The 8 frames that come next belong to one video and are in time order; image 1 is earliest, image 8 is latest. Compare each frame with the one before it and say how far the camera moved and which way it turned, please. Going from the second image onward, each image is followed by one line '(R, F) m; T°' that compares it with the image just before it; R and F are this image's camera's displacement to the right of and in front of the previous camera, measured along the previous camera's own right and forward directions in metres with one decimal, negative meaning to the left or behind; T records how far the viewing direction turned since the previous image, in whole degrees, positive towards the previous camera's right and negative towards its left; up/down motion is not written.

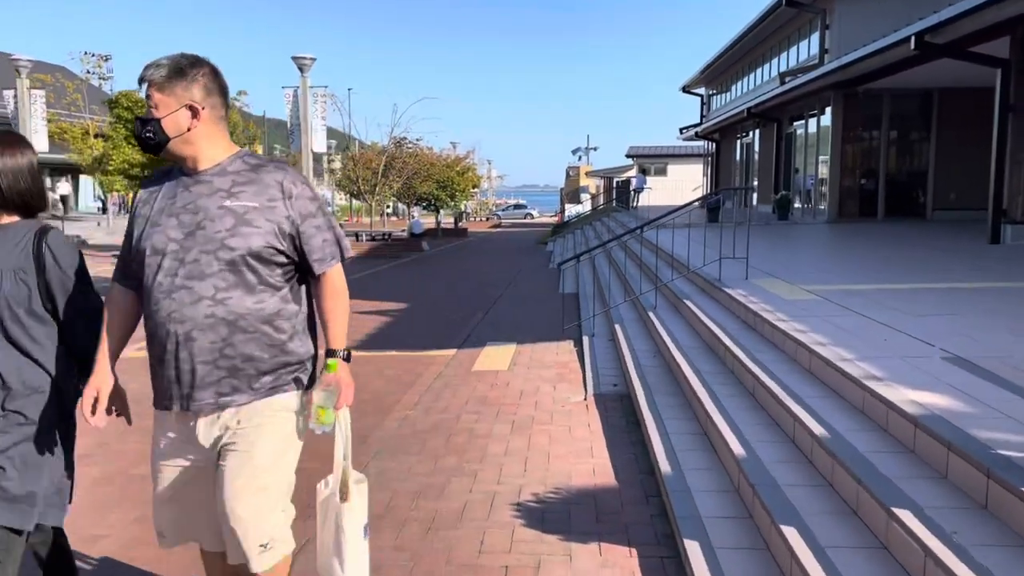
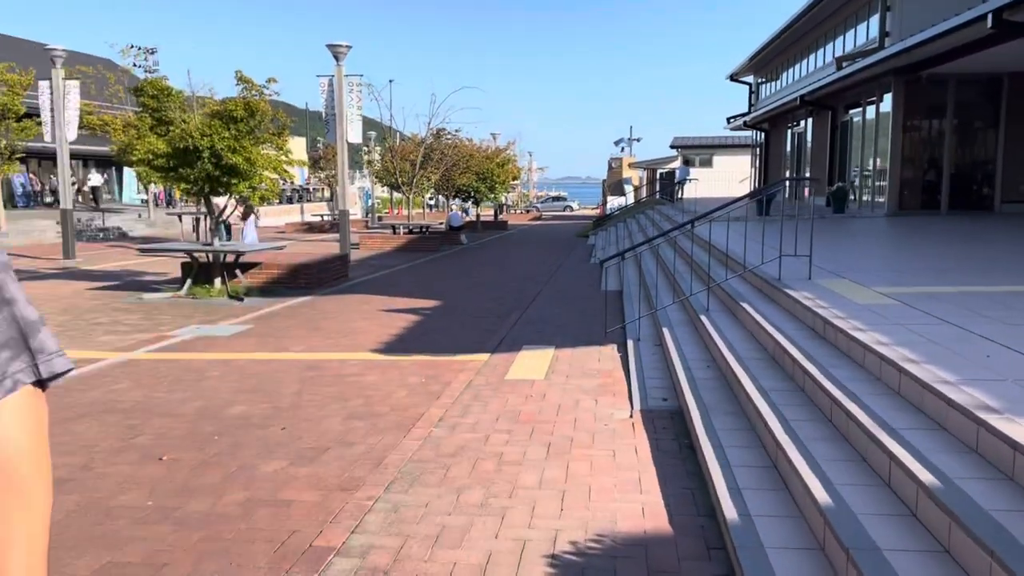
(0.0, +0.7) m; -3°
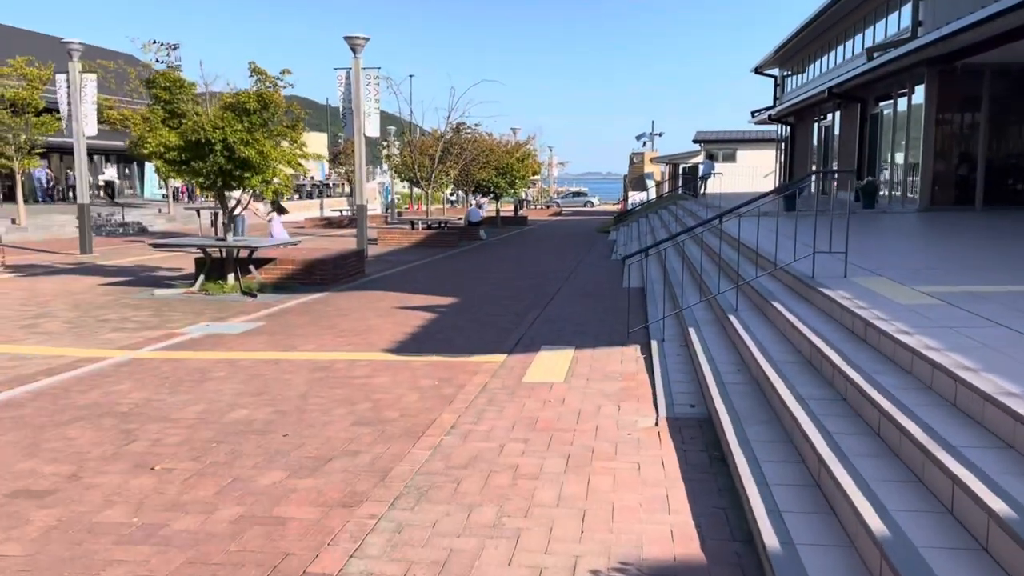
(0.0, +0.4) m; -1°
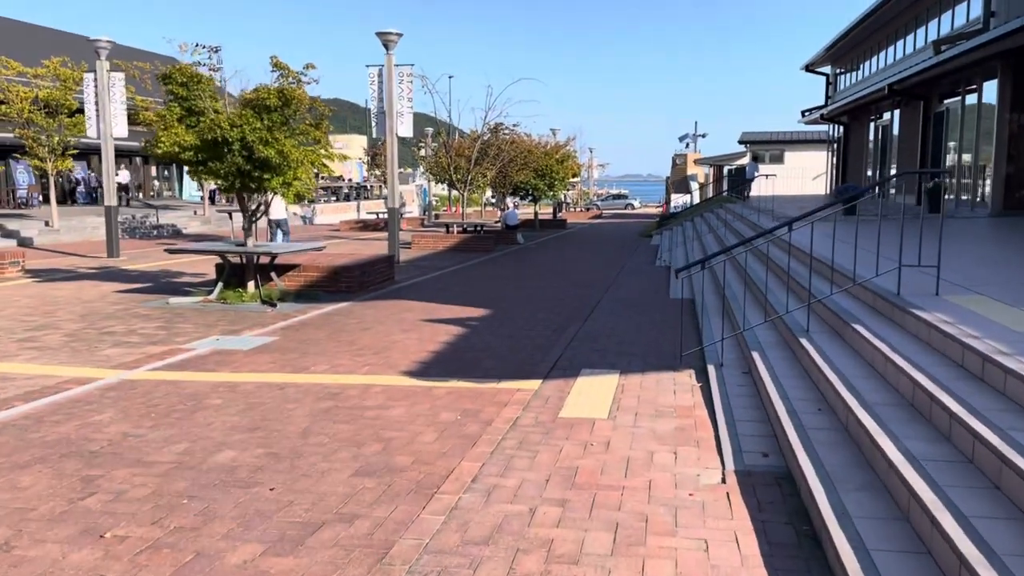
(0.0, +0.9) m; -3°
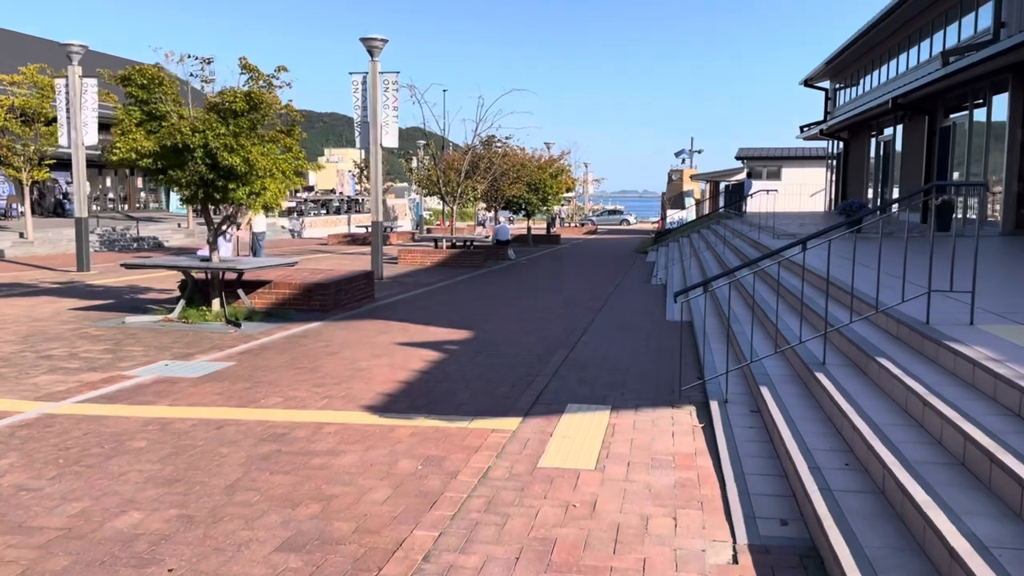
(+0.1, +0.8) m; 0°
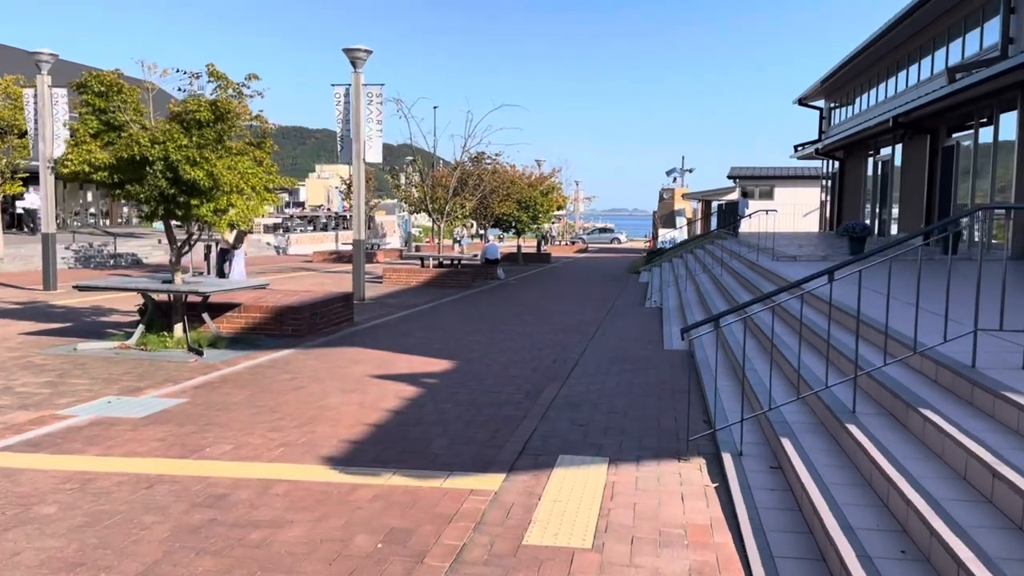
(0.0, +0.8) m; +1°
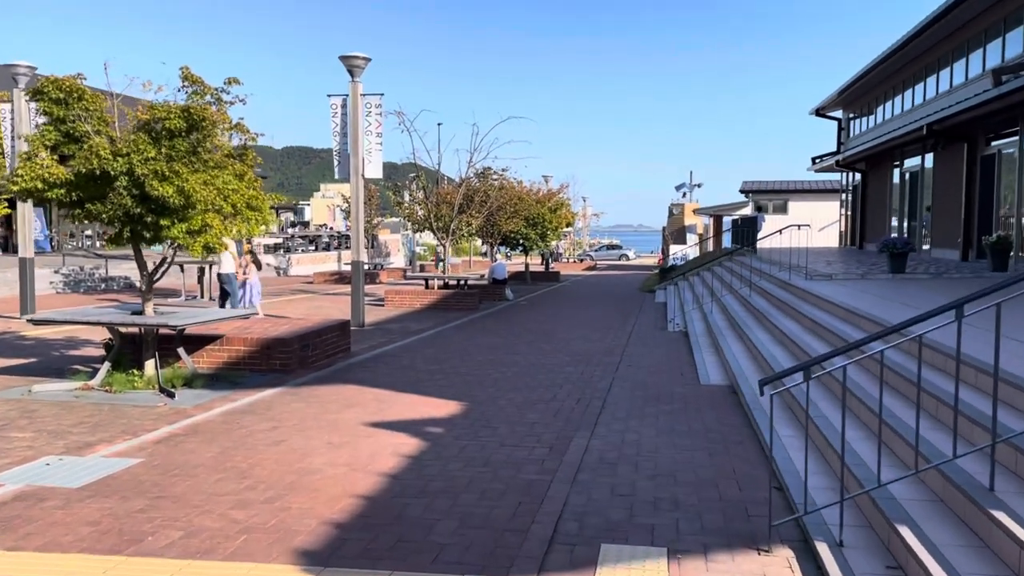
(-0.1, +1.2) m; 0°
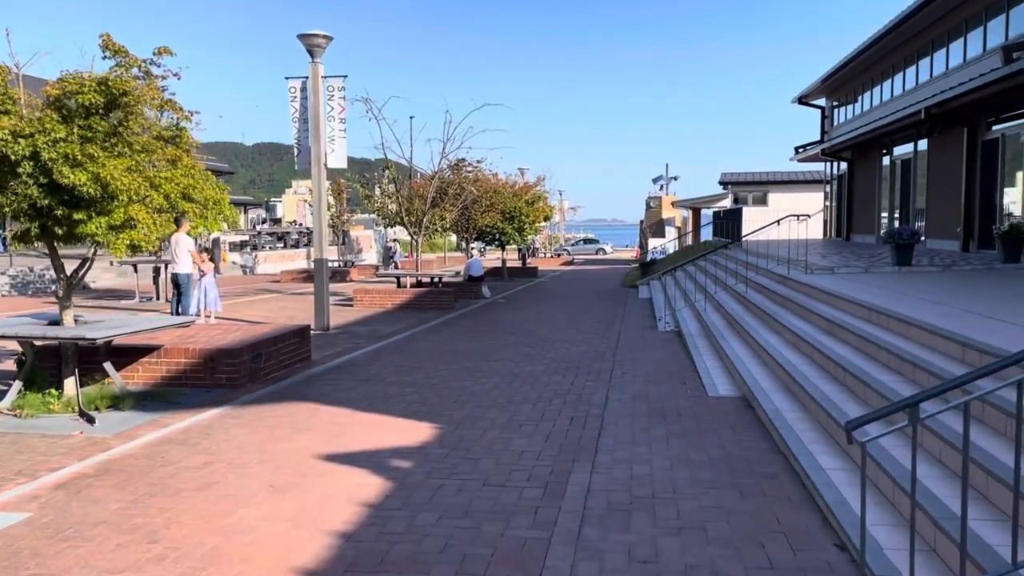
(0.0, +1.2) m; +2°
